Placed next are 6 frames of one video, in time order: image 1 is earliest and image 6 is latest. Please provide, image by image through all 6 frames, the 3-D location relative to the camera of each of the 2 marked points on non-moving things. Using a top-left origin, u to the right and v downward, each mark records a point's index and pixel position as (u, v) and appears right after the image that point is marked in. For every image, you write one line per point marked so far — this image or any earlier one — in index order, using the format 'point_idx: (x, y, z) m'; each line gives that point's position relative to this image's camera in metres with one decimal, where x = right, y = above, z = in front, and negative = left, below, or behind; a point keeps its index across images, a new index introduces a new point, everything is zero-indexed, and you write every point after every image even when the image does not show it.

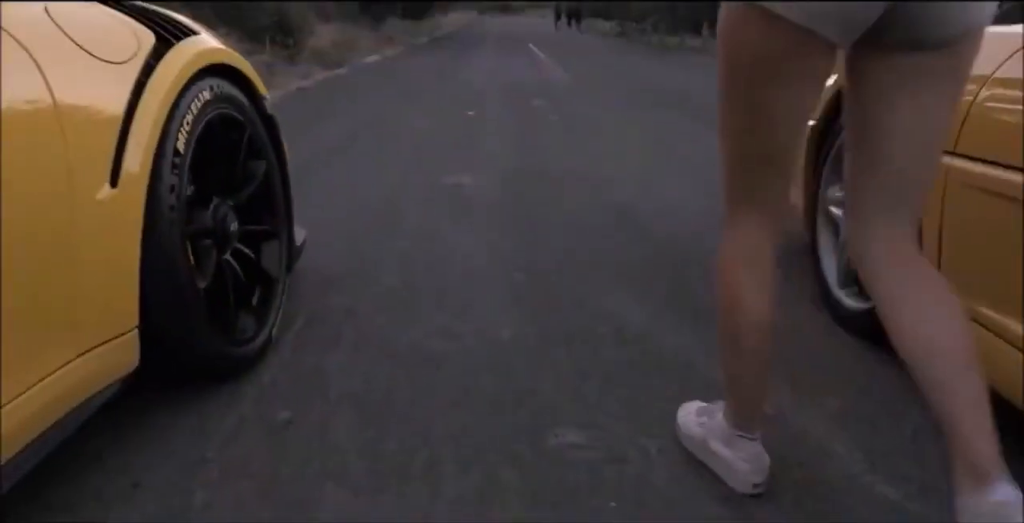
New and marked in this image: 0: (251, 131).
0: (-0.8, +0.4, +2.8) m
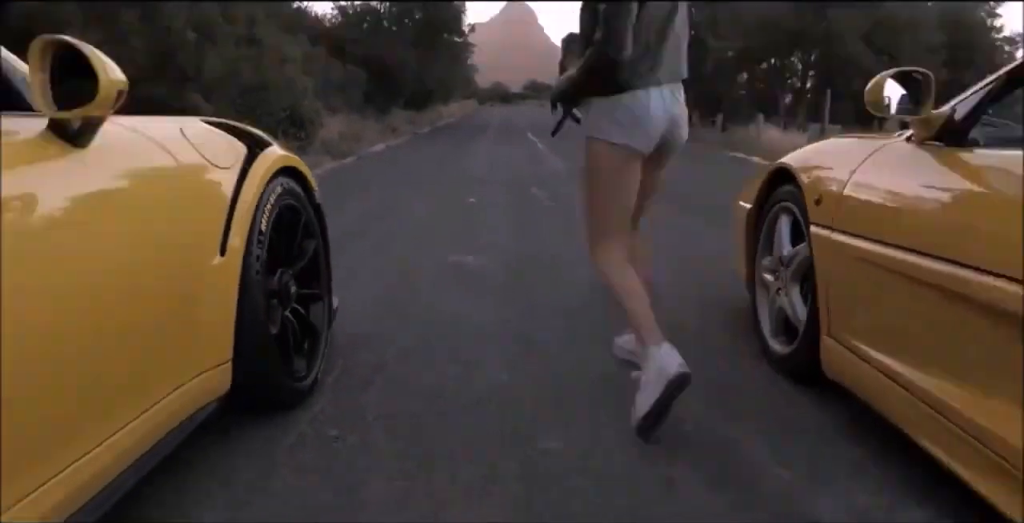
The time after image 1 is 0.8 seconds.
0: (-0.8, +0.2, +3.7) m
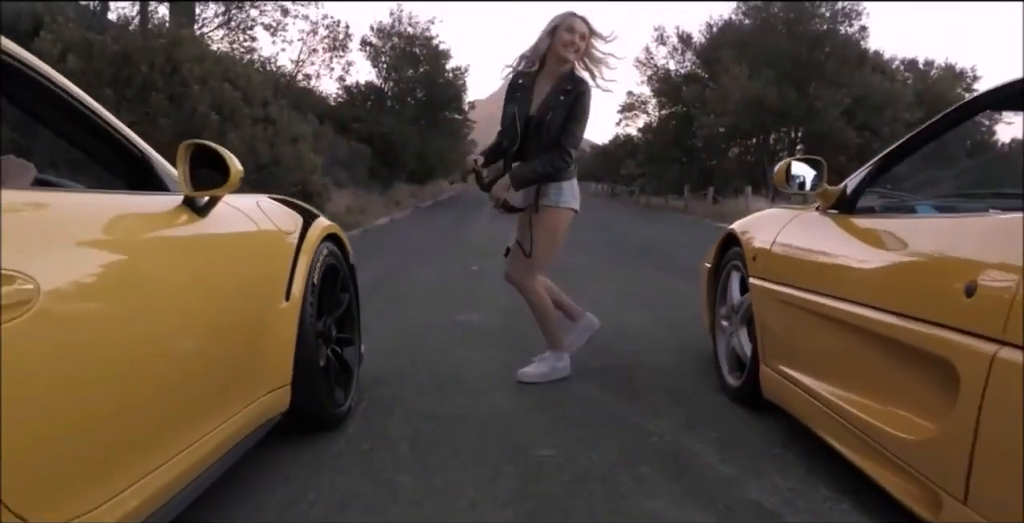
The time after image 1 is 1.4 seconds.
0: (-0.8, -0.1, +4.5) m
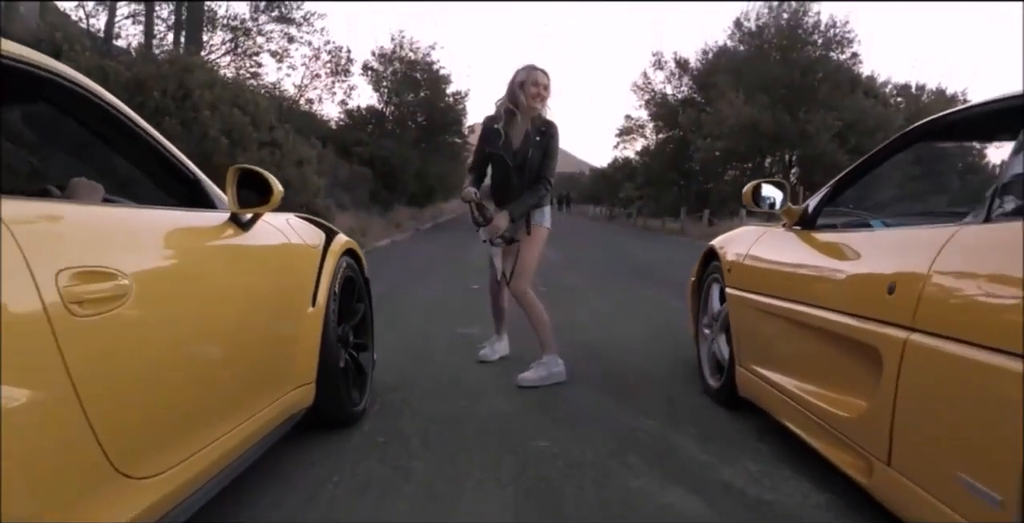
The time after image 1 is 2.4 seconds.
0: (-0.8, -0.1, +5.0) m
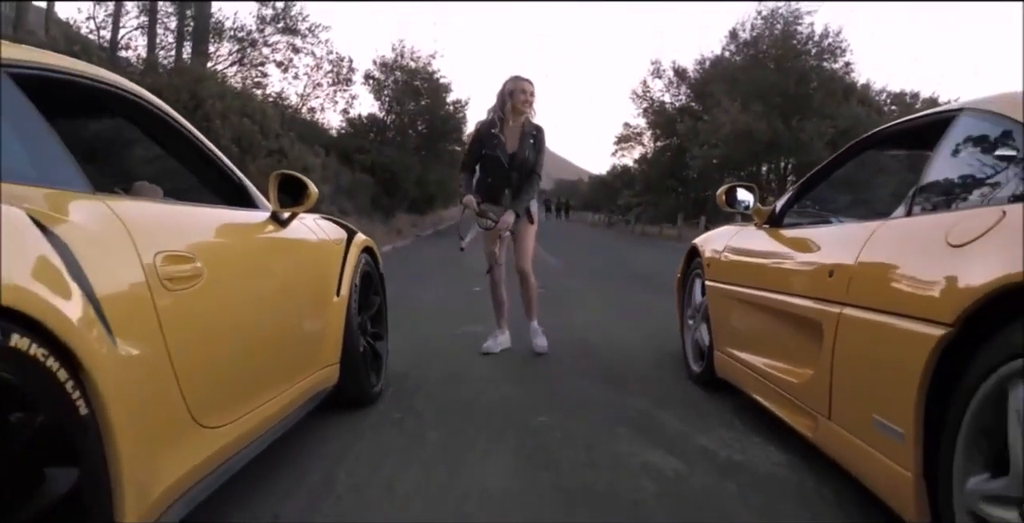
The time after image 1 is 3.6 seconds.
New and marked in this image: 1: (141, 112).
0: (-0.8, -0.1, +5.5) m
1: (-1.4, +0.6, +3.7) m
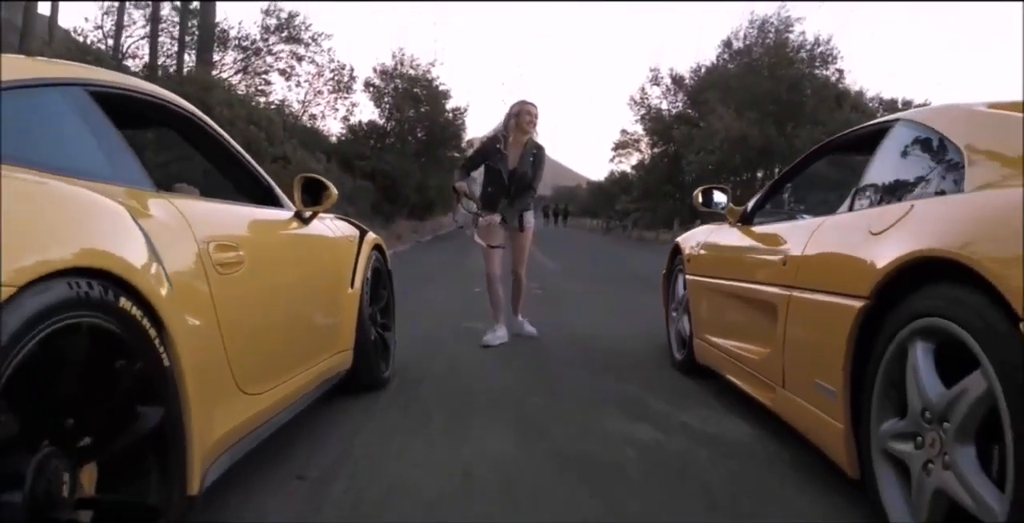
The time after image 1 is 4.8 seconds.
0: (-0.8, -0.1, +6.0) m
1: (-1.4, +0.6, +4.2) m
